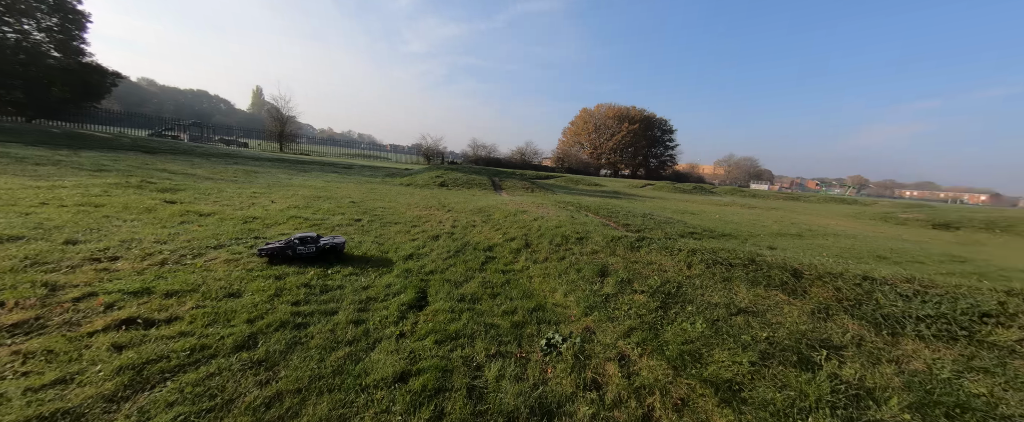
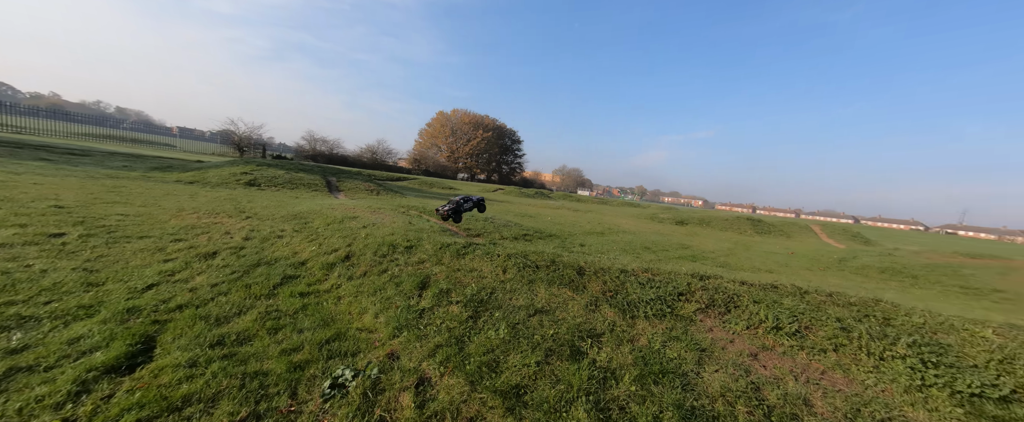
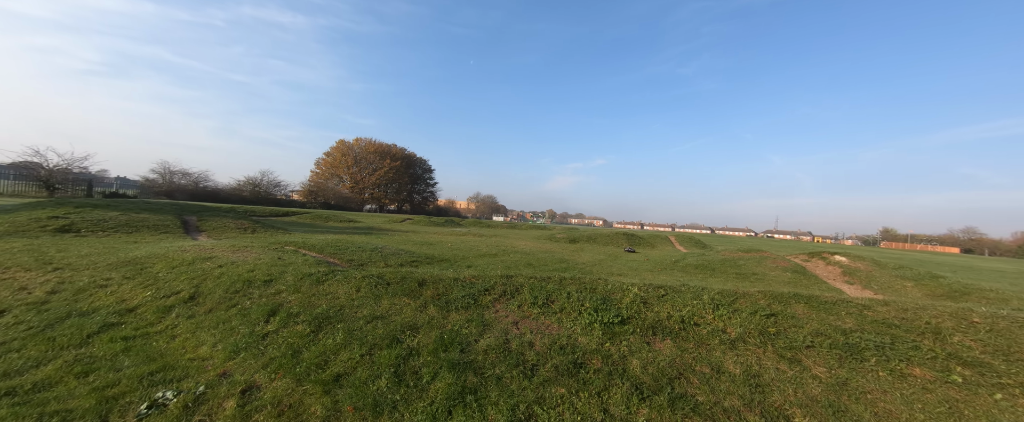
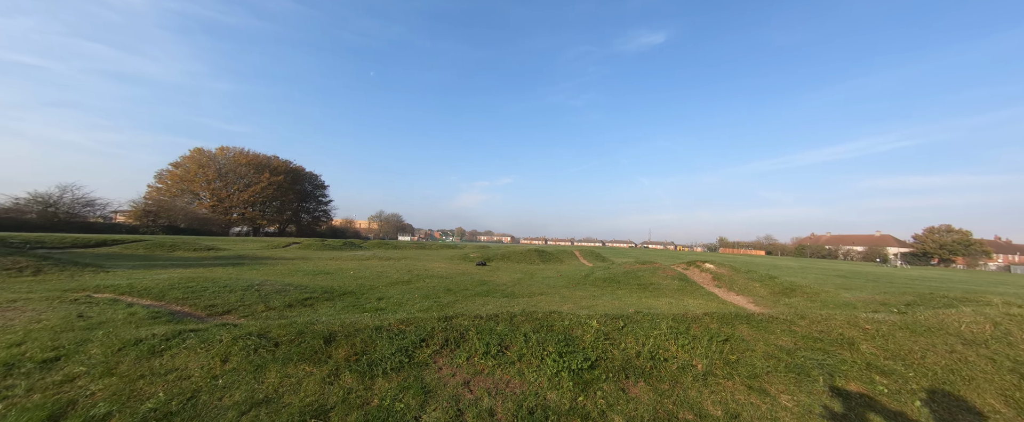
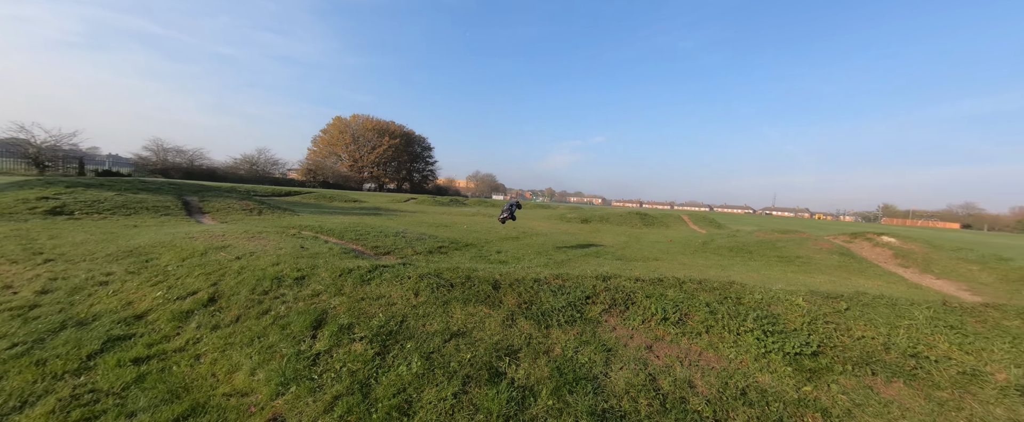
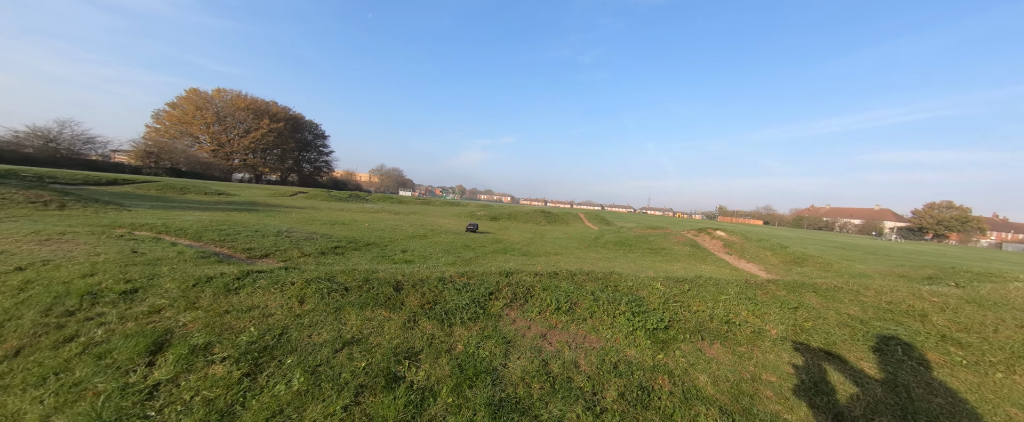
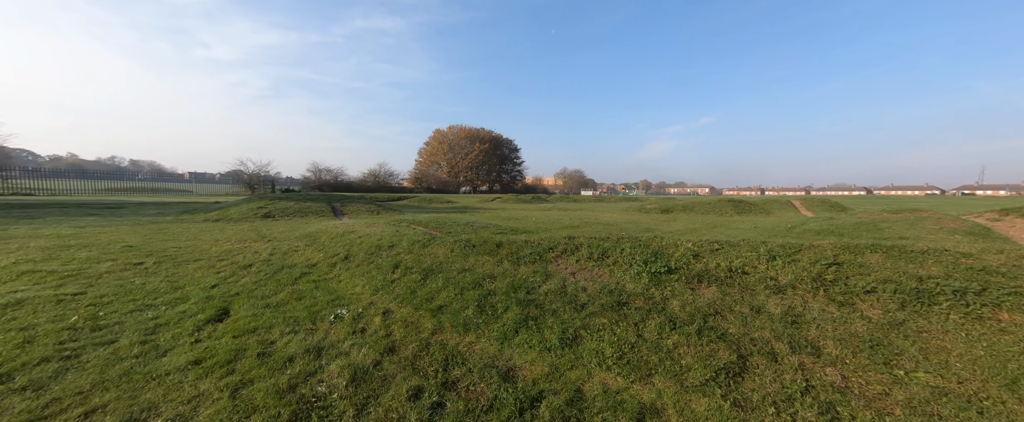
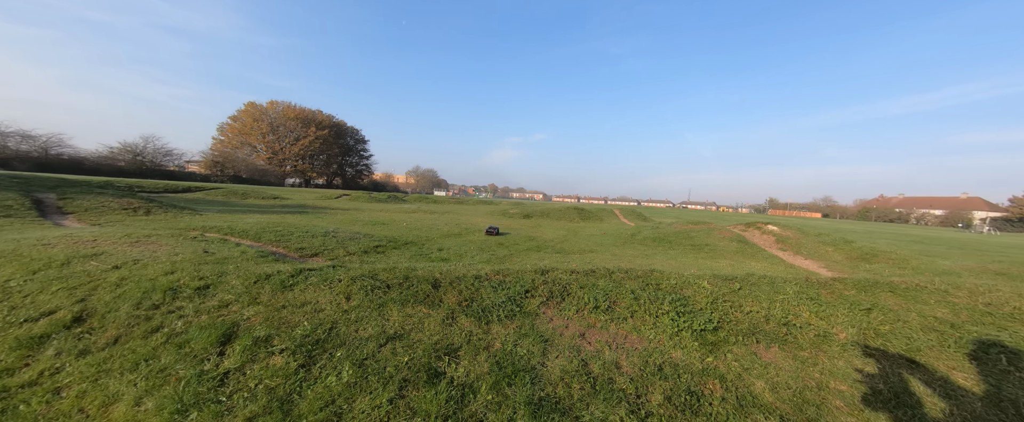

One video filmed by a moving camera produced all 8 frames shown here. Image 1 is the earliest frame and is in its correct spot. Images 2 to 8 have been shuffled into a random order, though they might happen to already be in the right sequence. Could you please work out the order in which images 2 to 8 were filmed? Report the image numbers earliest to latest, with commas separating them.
2, 5, 8, 6, 4, 3, 7
